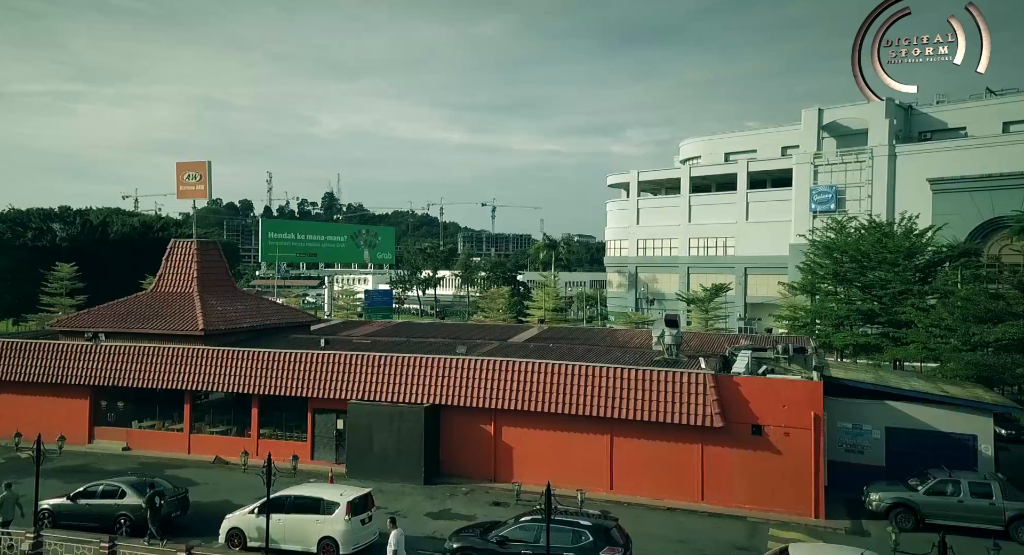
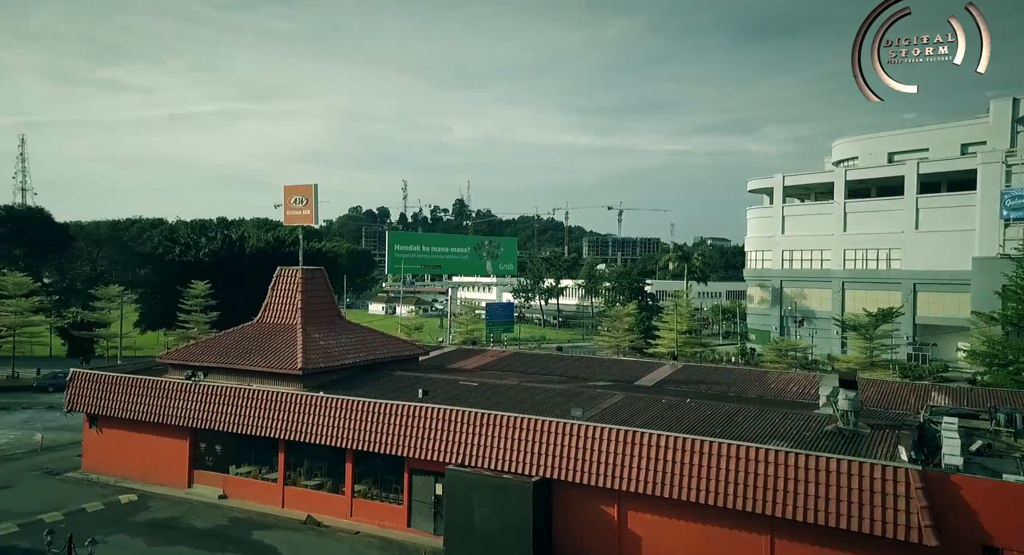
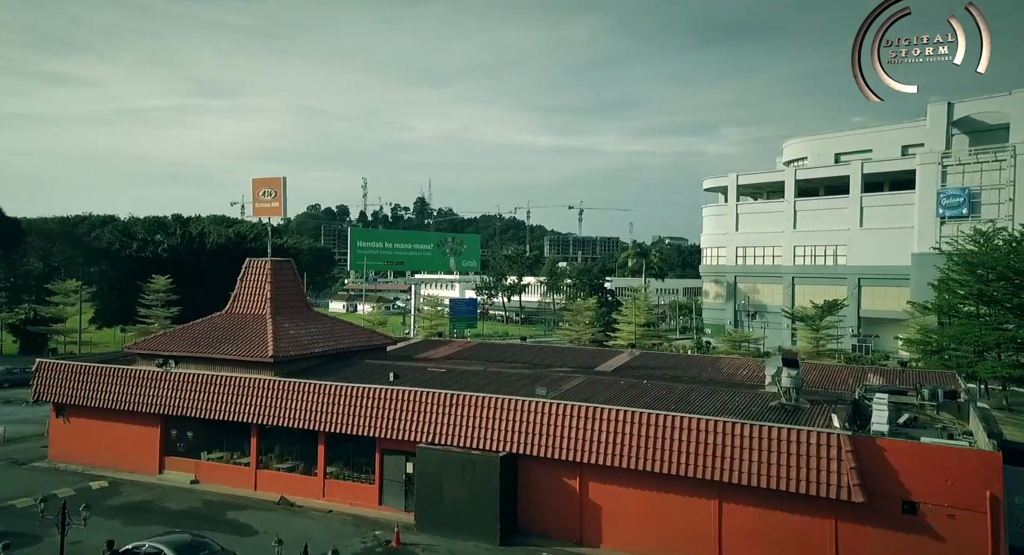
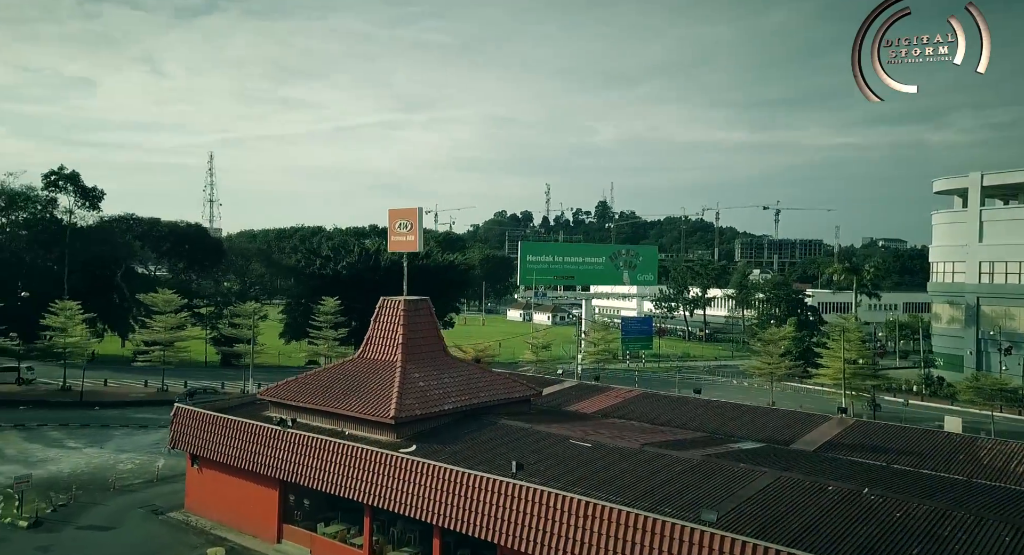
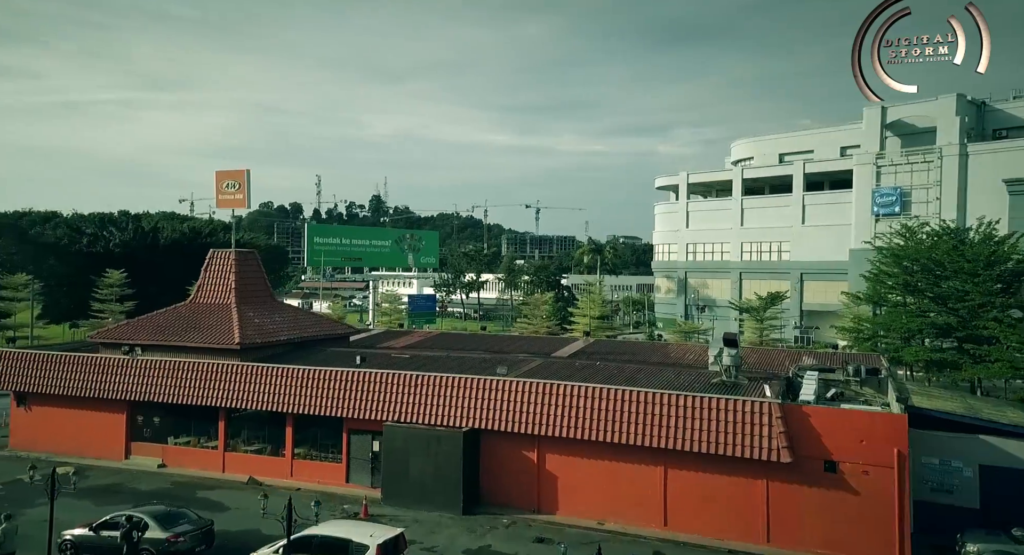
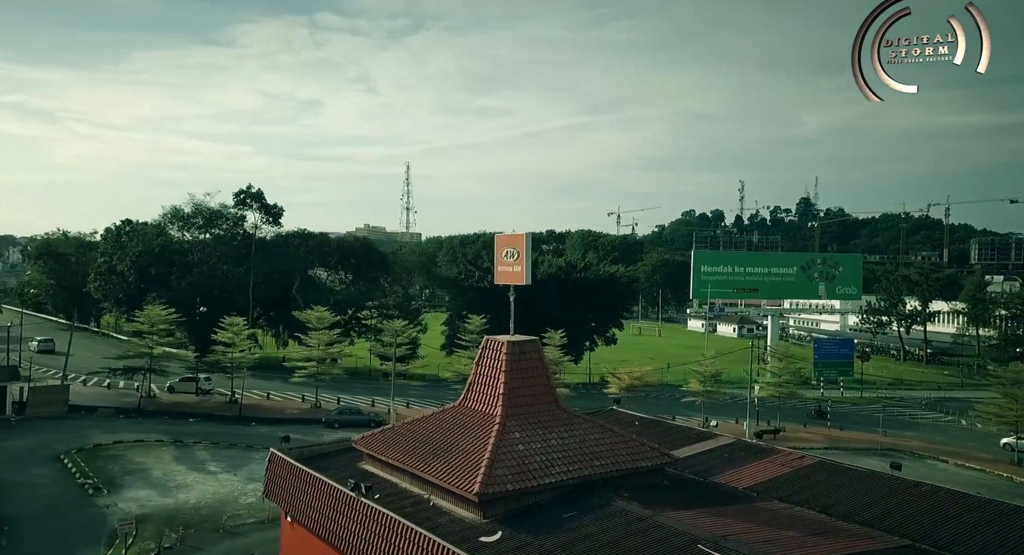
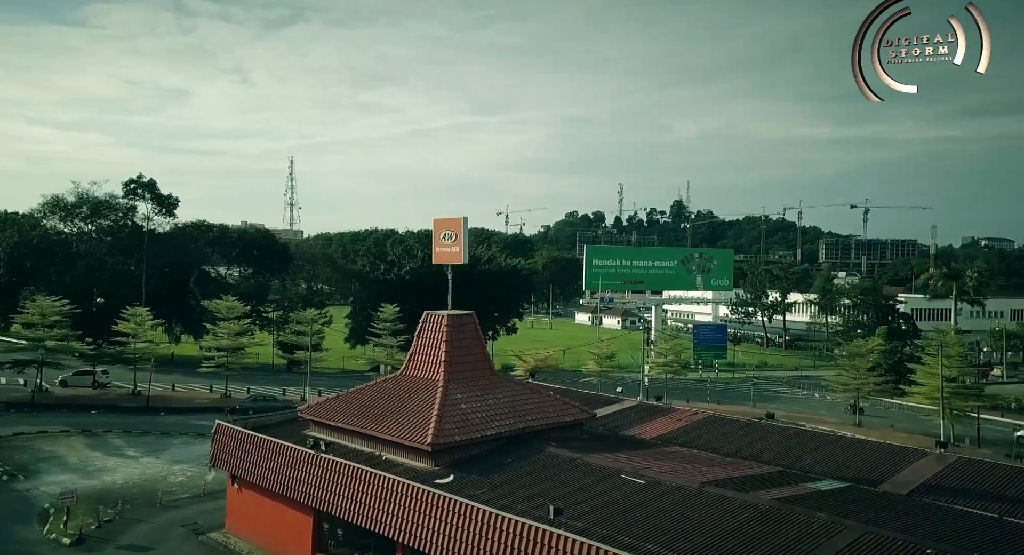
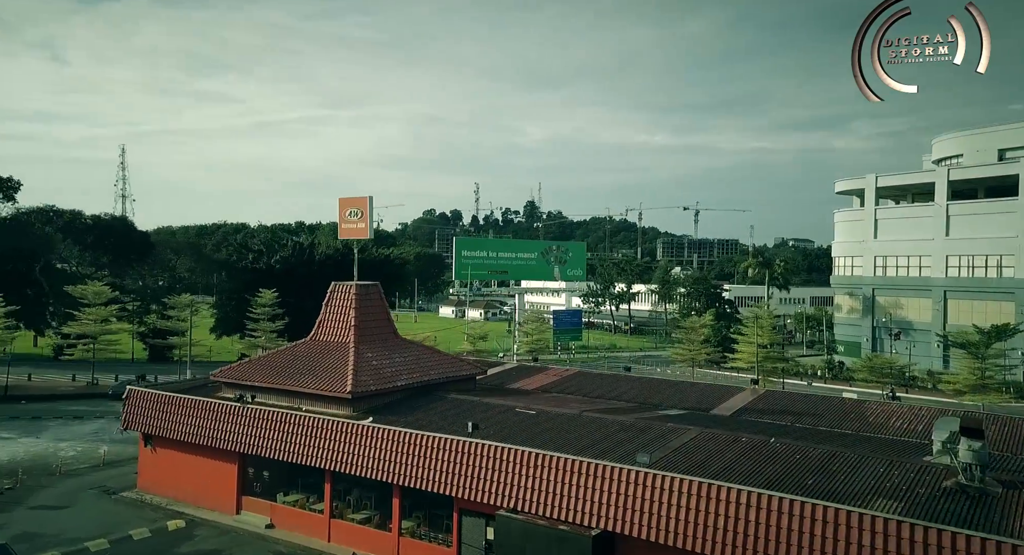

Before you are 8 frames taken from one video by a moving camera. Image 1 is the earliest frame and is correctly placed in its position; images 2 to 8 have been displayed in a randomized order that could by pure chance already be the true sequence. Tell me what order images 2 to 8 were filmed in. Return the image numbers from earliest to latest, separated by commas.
5, 3, 2, 8, 4, 7, 6
